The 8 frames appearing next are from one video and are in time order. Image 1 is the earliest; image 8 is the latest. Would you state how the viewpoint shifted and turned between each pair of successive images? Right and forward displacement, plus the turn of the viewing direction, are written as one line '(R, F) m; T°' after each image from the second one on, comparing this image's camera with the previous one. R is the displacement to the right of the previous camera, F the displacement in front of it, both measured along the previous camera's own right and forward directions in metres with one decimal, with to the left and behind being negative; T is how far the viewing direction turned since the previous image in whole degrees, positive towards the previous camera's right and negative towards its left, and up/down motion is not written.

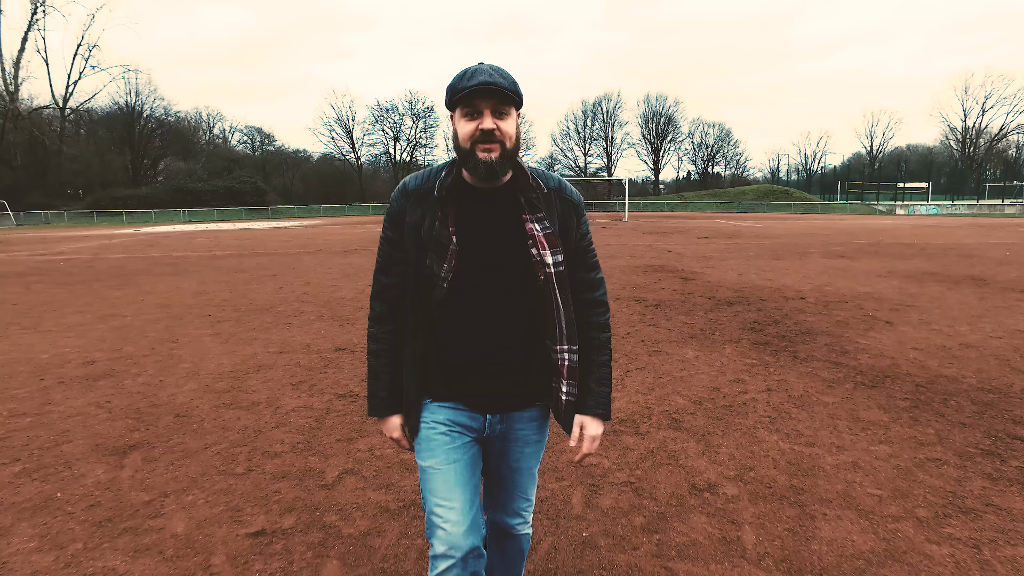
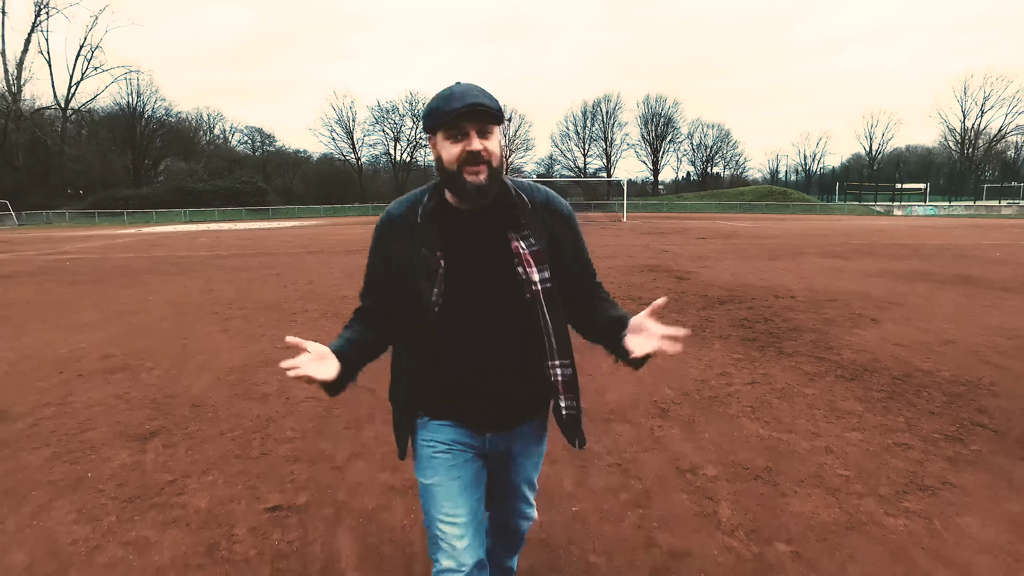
(0.0, -0.3) m; 0°
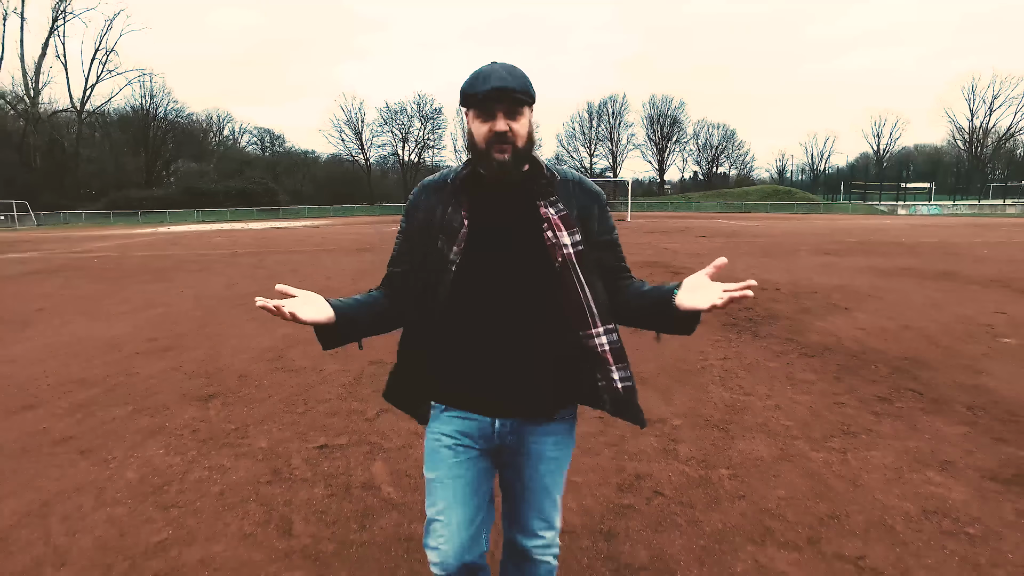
(0.0, -0.8) m; -1°
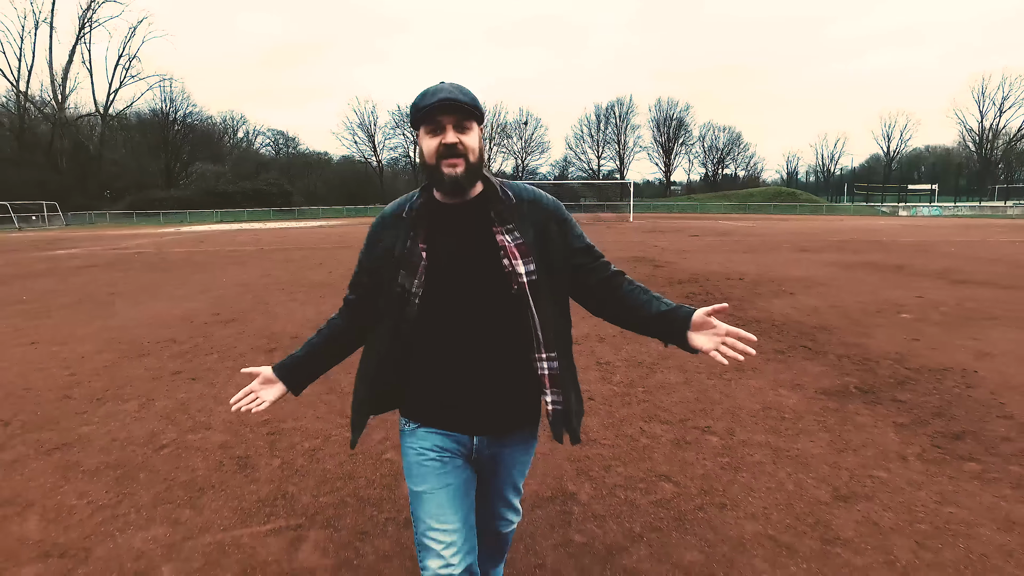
(+0.2, -1.6) m; -1°
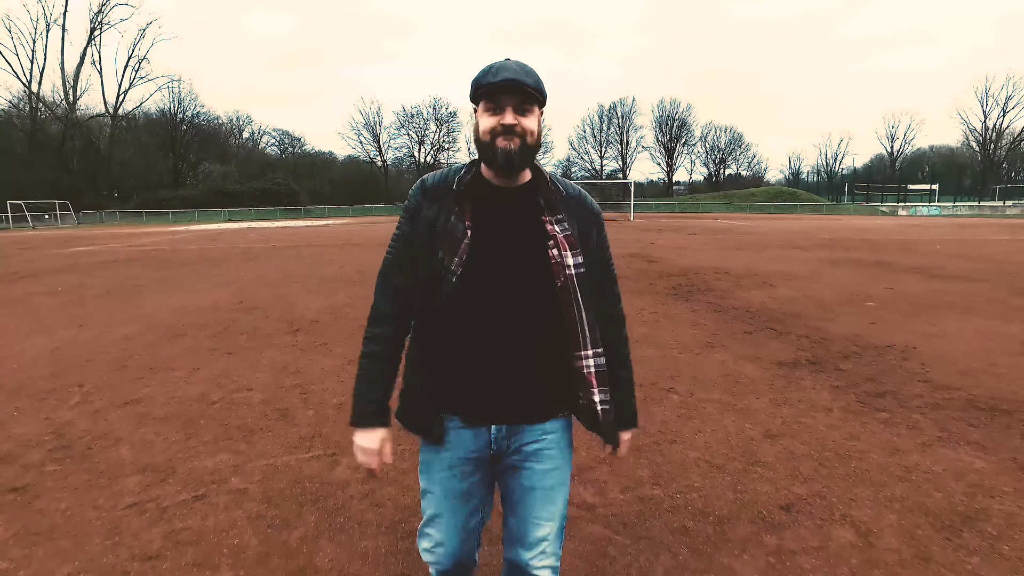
(+0.1, -0.8) m; 0°
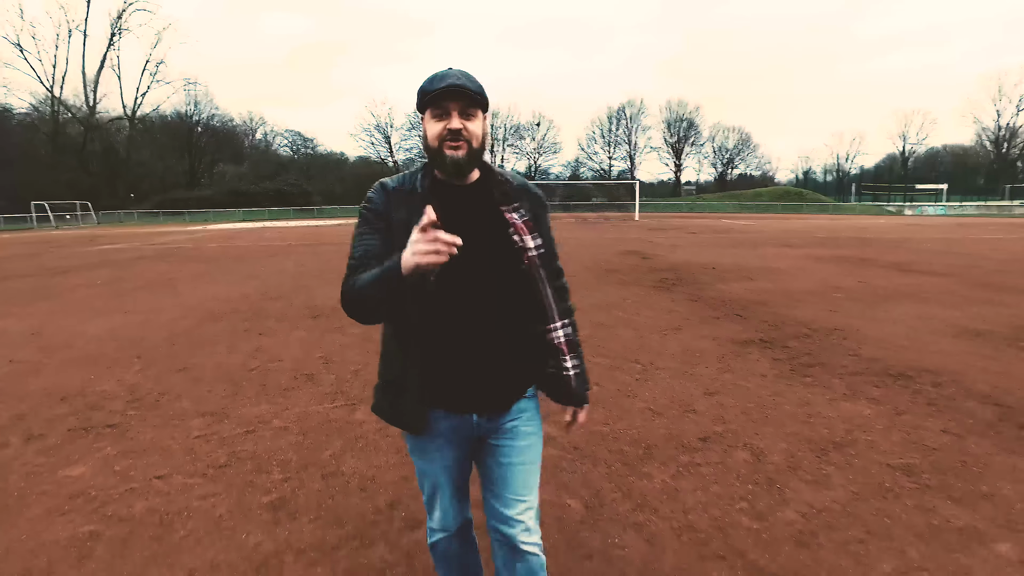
(+0.2, -0.9) m; -1°
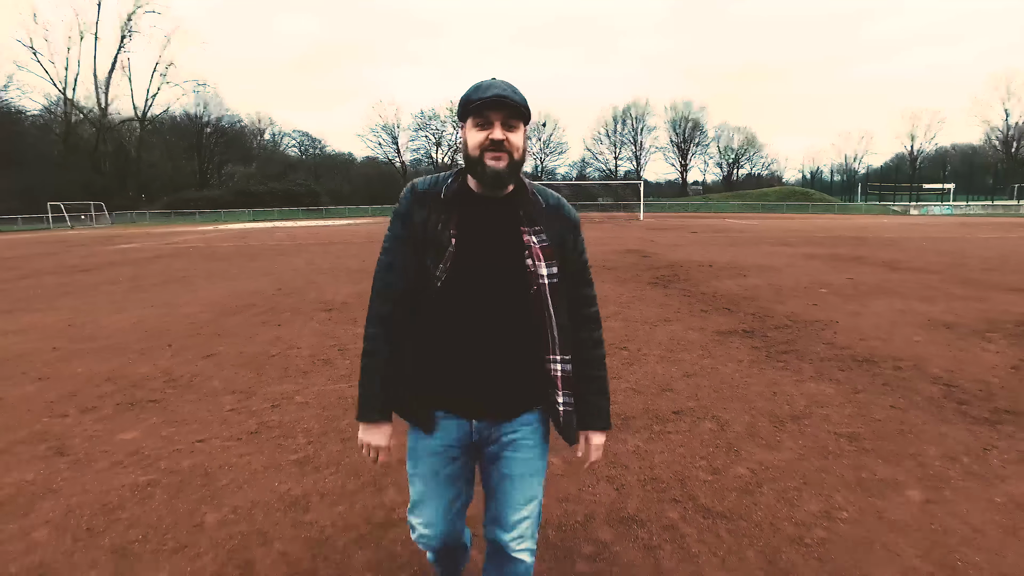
(+0.1, -0.5) m; -1°
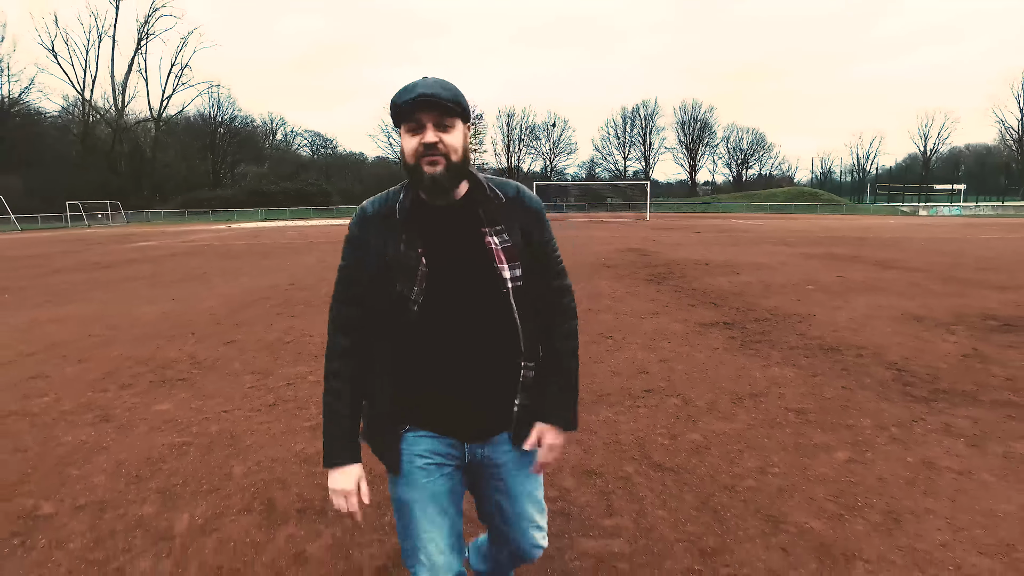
(+0.2, -0.5) m; -1°
